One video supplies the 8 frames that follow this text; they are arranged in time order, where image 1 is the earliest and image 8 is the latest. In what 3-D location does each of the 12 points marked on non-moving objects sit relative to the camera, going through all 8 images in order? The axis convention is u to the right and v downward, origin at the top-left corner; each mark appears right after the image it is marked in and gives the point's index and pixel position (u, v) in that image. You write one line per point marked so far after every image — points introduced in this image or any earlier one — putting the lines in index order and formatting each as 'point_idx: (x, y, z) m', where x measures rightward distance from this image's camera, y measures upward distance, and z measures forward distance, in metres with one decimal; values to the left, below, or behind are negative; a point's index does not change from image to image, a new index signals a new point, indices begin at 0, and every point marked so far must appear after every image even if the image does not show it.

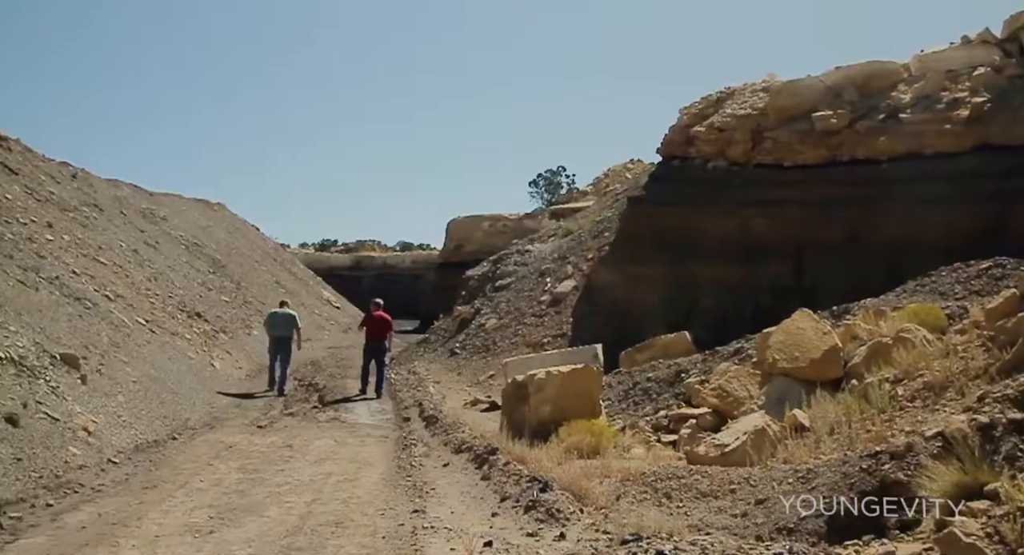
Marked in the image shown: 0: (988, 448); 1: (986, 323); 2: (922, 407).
0: (+4.0, -1.4, +7.1) m
1: (+5.0, -0.5, +9.2) m
2: (+4.1, -1.3, +8.5) m
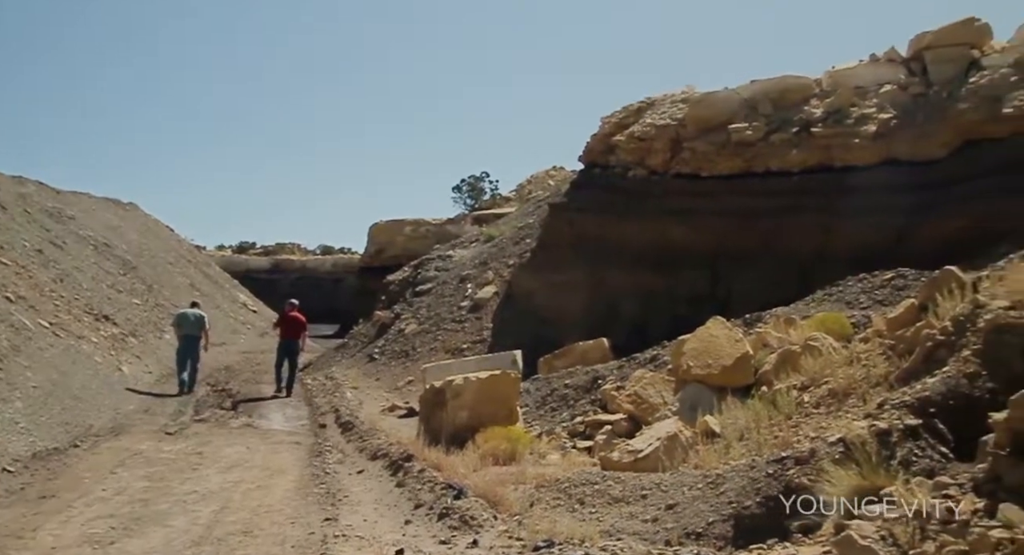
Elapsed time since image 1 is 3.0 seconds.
0: (+3.2, -1.5, +7.4) m
1: (+4.1, -0.6, +9.5) m
2: (+3.2, -1.4, +8.8) m
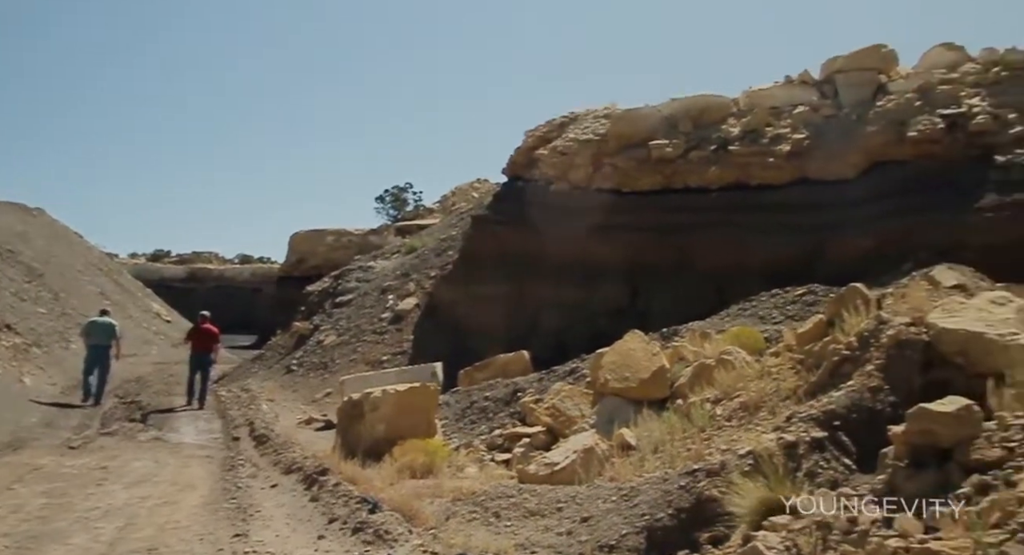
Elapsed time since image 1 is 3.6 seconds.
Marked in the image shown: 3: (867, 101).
0: (+2.5, -1.6, +7.5) m
1: (+3.2, -0.8, +9.7) m
2: (+2.4, -1.5, +8.9) m
3: (+4.6, +2.3, +11.4) m
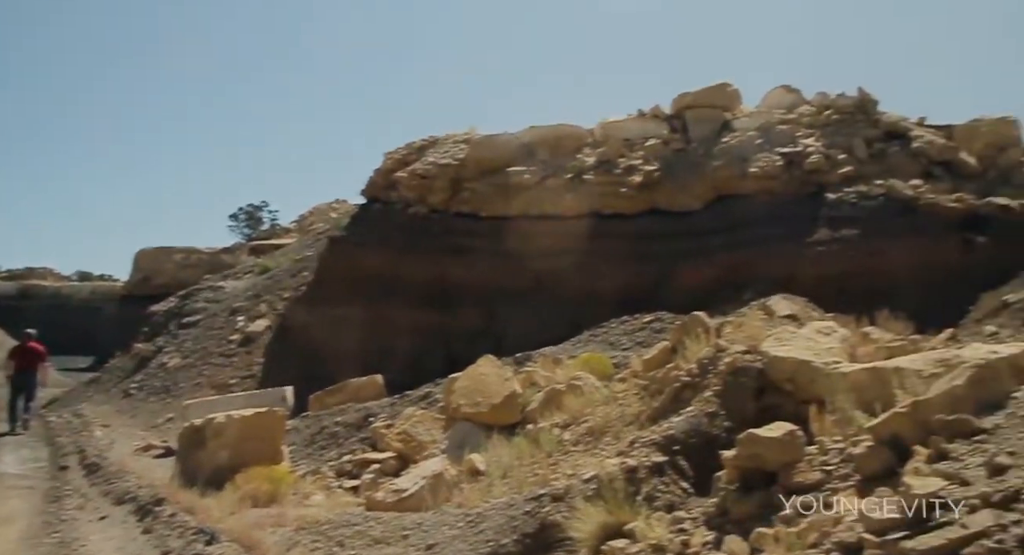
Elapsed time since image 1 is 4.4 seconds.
0: (+1.1, -1.9, +7.7) m
1: (+1.5, -1.1, +10.0) m
2: (+0.8, -1.8, +9.1) m
3: (+2.7, +1.9, +11.9) m
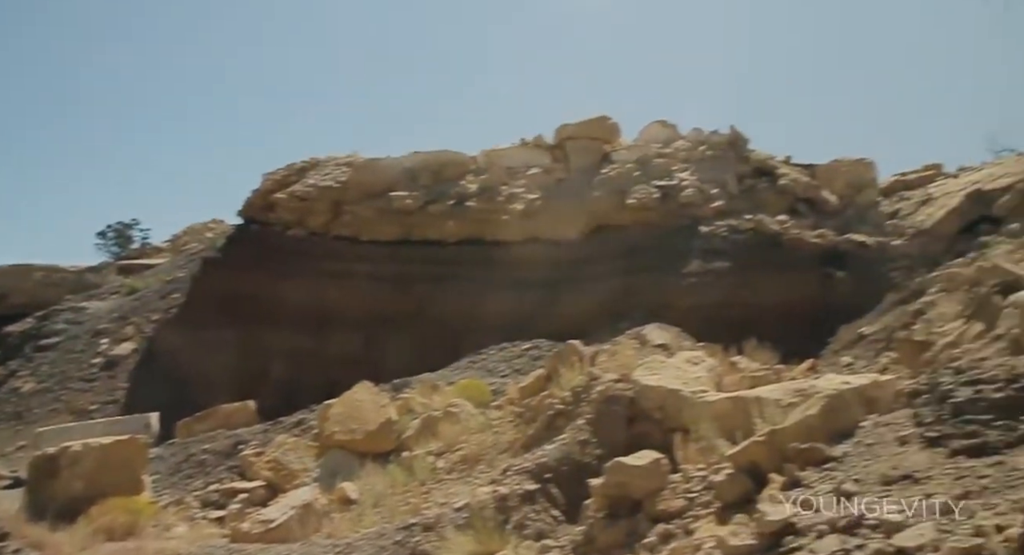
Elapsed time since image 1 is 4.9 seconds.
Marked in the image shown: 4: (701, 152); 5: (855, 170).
0: (-0.1, -2.2, +7.7) m
1: (+0.1, -1.4, +10.0) m
2: (-0.6, -2.1, +9.0) m
3: (+1.1, +1.5, +12.2) m
4: (+2.6, +1.7, +11.7) m
5: (+4.6, +1.4, +11.6) m
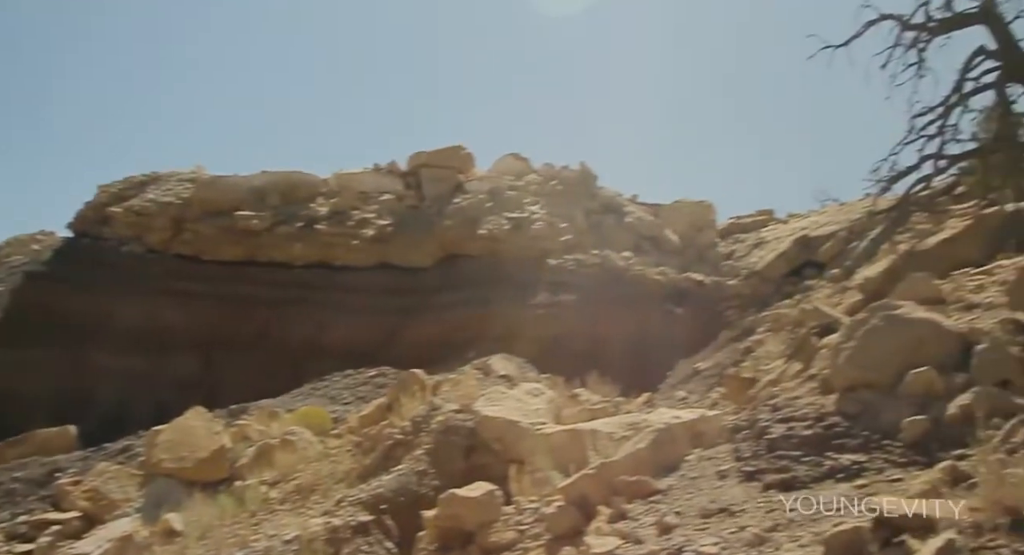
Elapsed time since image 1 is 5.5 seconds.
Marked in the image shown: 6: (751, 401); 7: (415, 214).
0: (-1.7, -2.4, +7.5) m
1: (-1.7, -1.7, +9.9) m
2: (-2.3, -2.4, +8.8) m
3: (-0.9, +1.1, +12.2) m
4: (+0.6, +1.3, +12.0) m
5: (+2.6, +0.9, +12.2) m
6: (+2.4, -1.2, +8.5) m
7: (-1.3, +0.9, +12.1) m
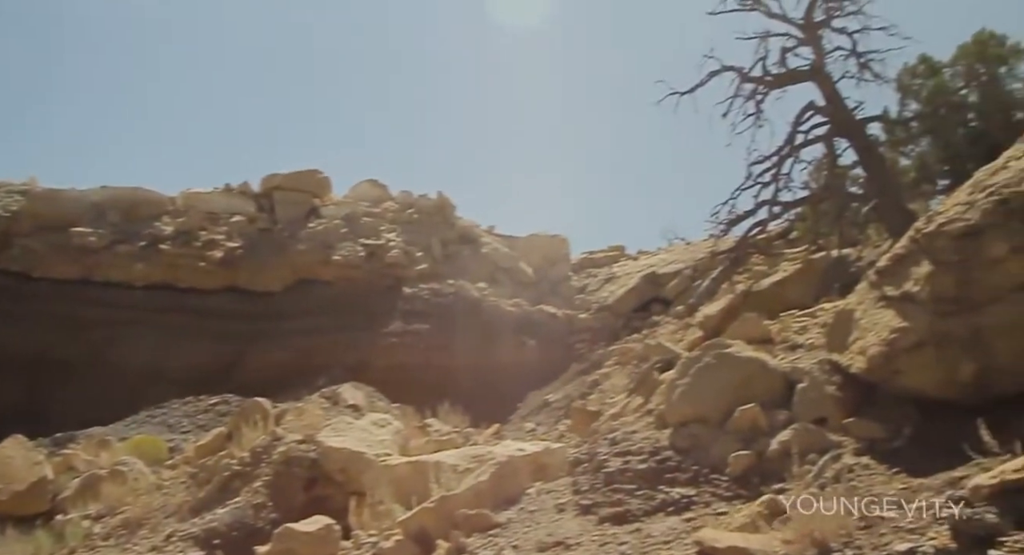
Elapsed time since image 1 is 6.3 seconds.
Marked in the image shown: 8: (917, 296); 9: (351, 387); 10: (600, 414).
0: (-3.1, -2.6, +7.1) m
1: (-3.4, -2.0, +9.5) m
2: (-3.9, -2.6, +8.3) m
3: (-2.8, +0.8, +11.9) m
4: (-1.3, +0.9, +11.9) m
5: (+0.6, +0.5, +12.4) m
6: (+0.8, -1.6, +8.6) m
7: (-3.3, +0.6, +11.8) m
8: (+2.8, -0.1, +5.9) m
9: (-1.9, -1.3, +10.2) m
10: (+0.9, -1.4, +9.0) m
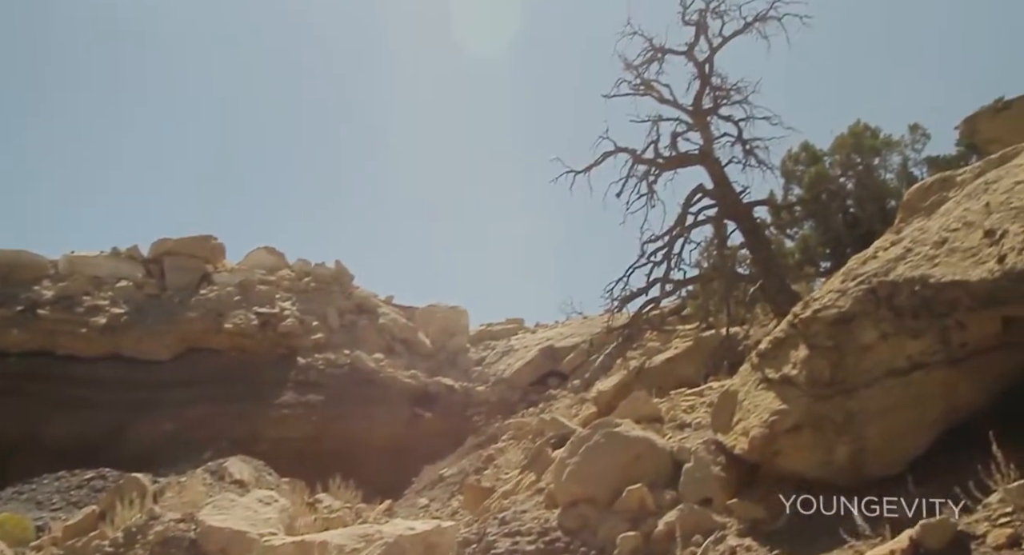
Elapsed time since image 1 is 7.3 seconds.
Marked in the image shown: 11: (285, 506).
0: (-4.0, -3.2, +6.6) m
1: (-4.6, -2.7, +8.9) m
2: (-4.9, -3.2, +7.7) m
3: (-4.2, -0.1, +11.6) m
4: (-2.7, 0.0, +11.7) m
5: (-0.8, -0.5, +12.3) m
6: (-0.3, -2.3, +8.5) m
7: (-4.6, -0.3, +11.5) m
8: (+2.0, -0.7, +6.1) m
9: (-3.1, -2.1, +9.8) m
10: (-0.2, -2.2, +8.9) m
11: (-2.4, -2.4, +9.2) m
